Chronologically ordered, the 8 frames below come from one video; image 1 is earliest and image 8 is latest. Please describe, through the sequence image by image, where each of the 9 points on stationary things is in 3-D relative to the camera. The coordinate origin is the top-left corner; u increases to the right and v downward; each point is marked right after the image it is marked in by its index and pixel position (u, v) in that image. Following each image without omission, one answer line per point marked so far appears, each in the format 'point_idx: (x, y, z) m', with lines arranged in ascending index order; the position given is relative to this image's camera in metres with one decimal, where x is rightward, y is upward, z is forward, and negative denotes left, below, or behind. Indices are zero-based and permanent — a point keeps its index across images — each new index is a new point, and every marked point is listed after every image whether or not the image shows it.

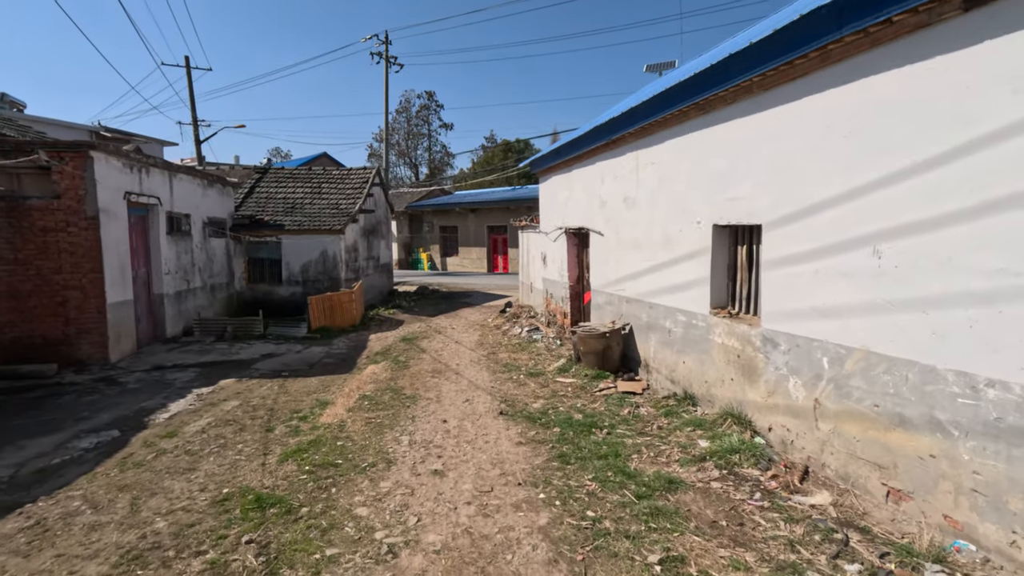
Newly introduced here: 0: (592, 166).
0: (+1.4, +2.1, +9.4) m
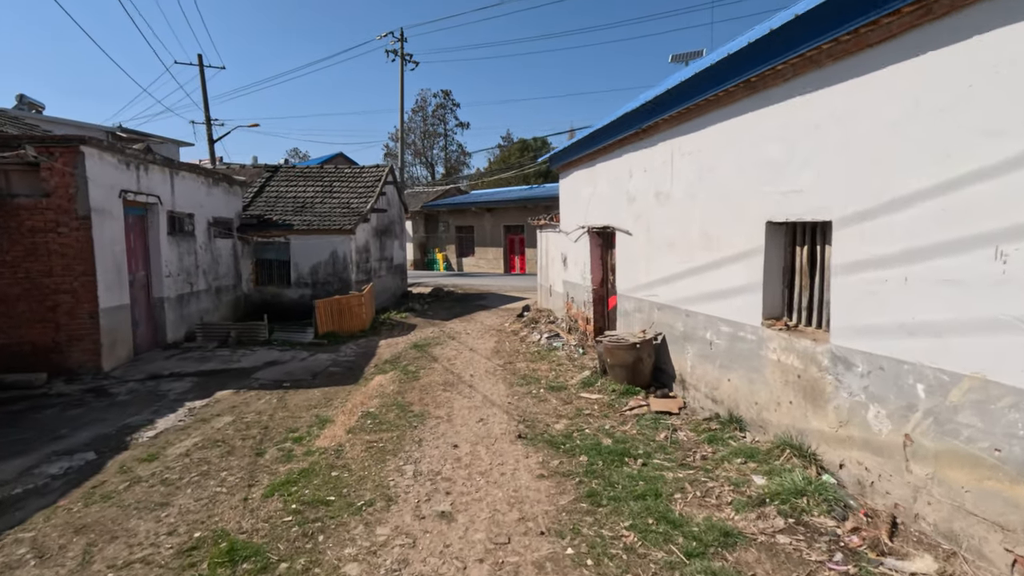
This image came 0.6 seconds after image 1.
0: (+1.7, +2.1, +8.5) m
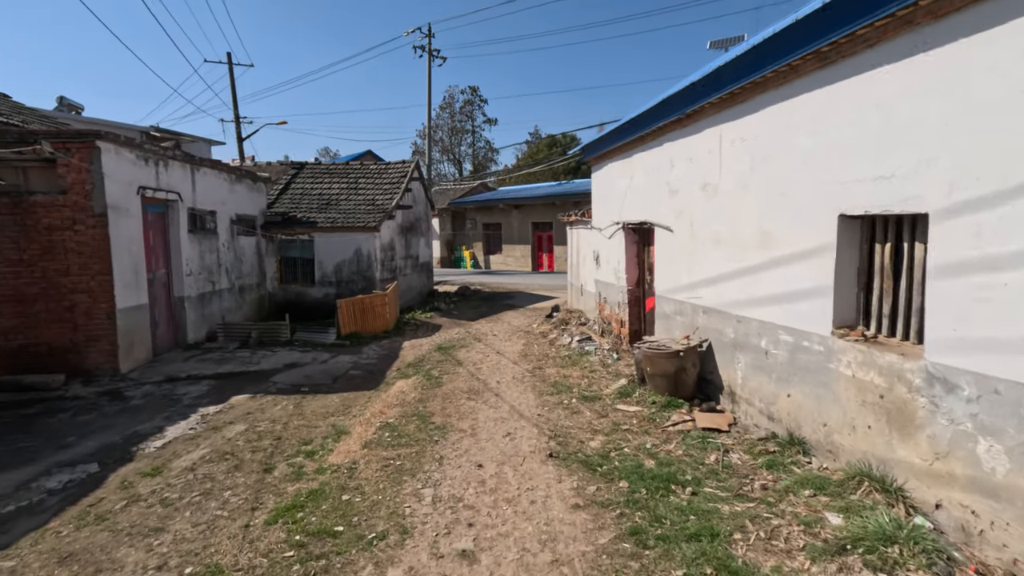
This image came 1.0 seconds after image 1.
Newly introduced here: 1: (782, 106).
0: (+2.1, +2.0, +7.9) m
1: (+2.6, +1.7, +5.1) m
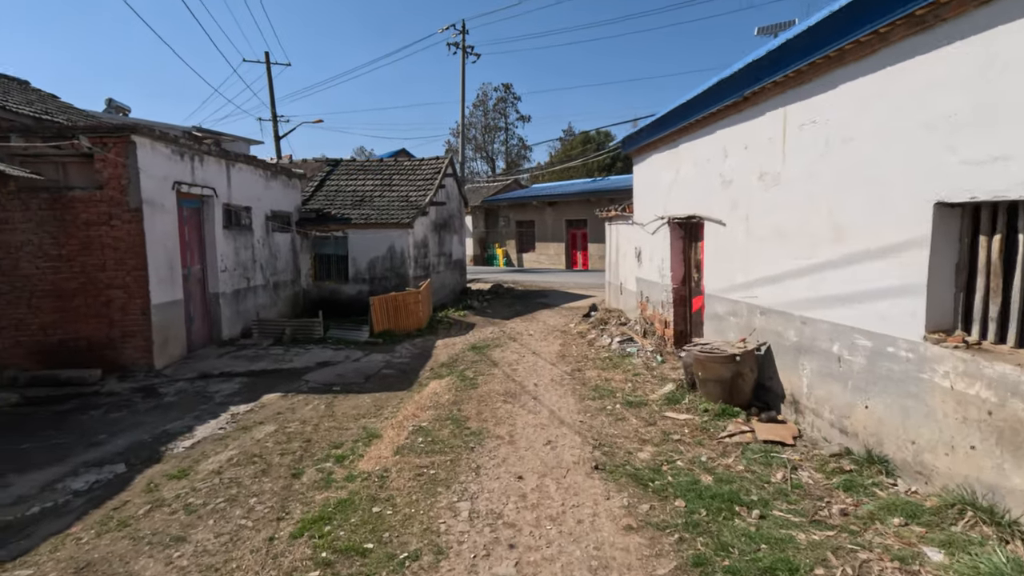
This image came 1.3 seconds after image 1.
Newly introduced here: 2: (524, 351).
0: (+2.7, +2.1, +7.3) m
1: (+3.0, +1.8, +4.5) m
2: (+0.2, -1.2, +9.7) m
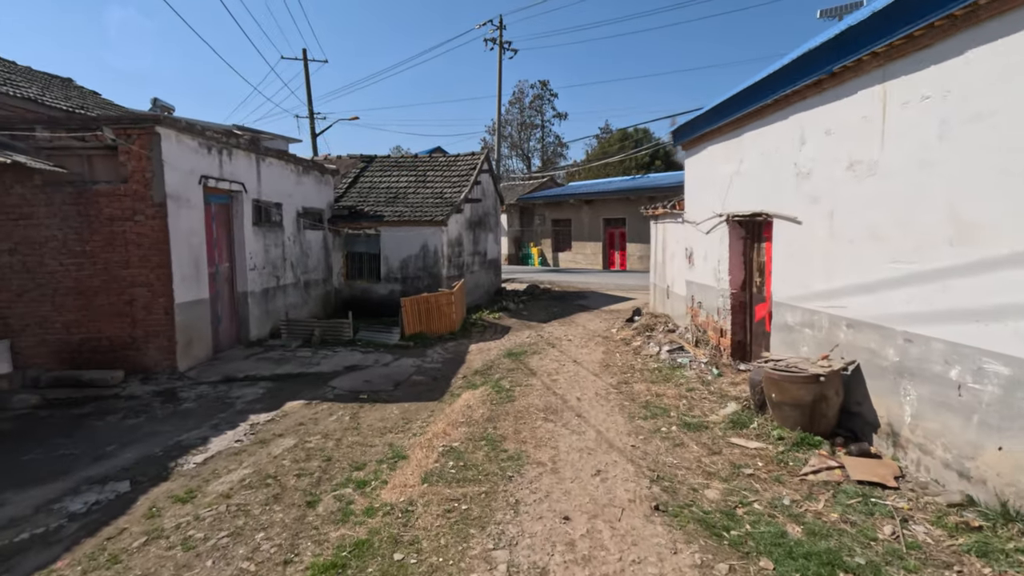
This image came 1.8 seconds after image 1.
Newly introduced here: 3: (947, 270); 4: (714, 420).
0: (+3.2, +2.0, +6.4) m
1: (+3.3, +1.7, +3.6) m
2: (+0.9, -1.2, +9.0) m
3: (+3.3, +0.1, +4.1) m
4: (+2.2, -1.5, +5.9) m
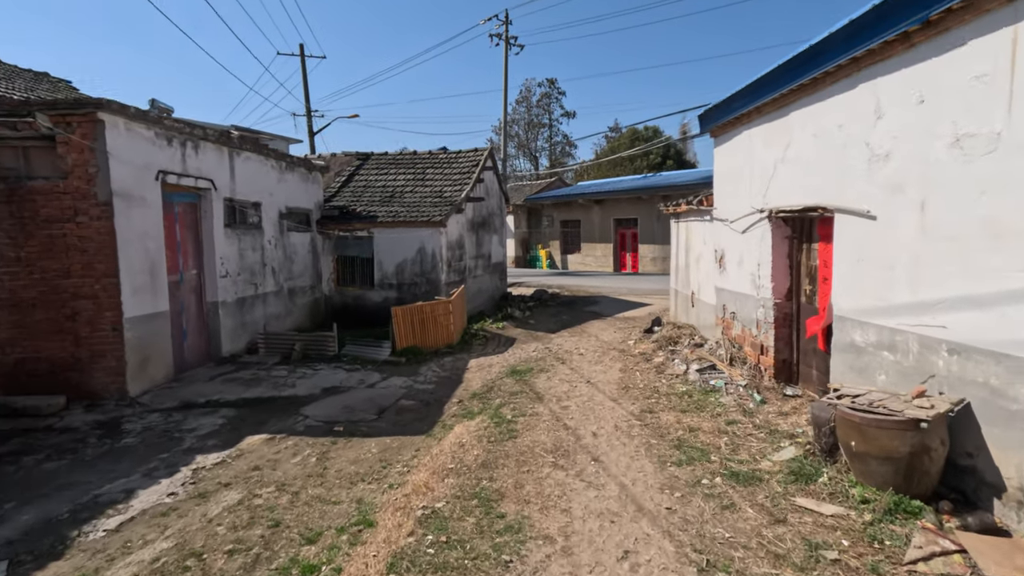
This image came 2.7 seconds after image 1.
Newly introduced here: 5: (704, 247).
0: (+3.2, +1.9, +5.2) m
1: (+3.3, +1.6, +2.4) m
2: (+0.9, -1.3, +7.8) m
3: (+3.3, 0.0, +2.9) m
4: (+2.2, -1.6, +4.7) m
5: (+3.3, +0.7, +9.1) m
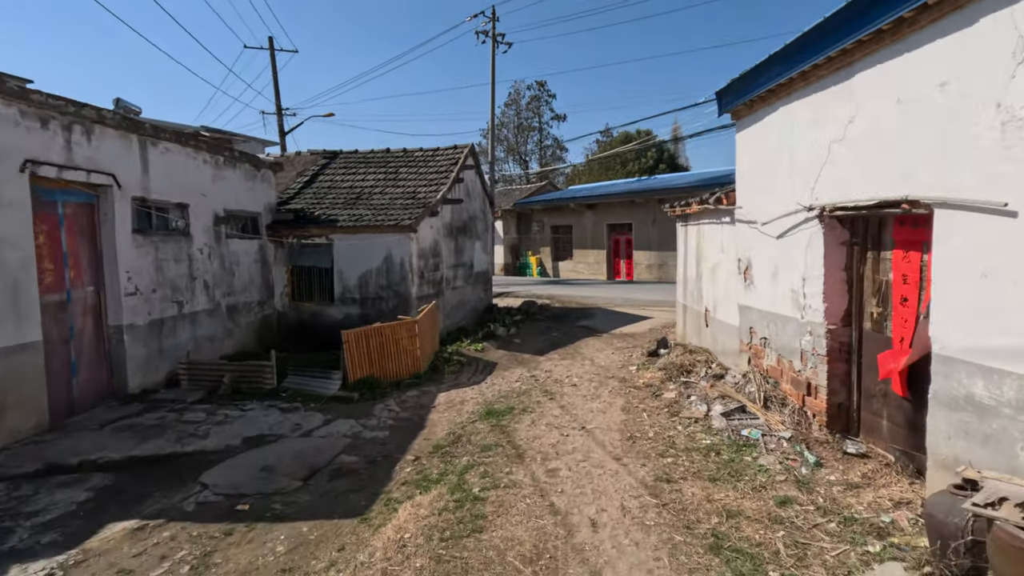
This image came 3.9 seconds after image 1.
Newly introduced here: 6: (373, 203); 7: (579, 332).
0: (+3.0, +1.7, +3.6) m
1: (+3.0, +1.4, +0.8) m
2: (+0.6, -1.6, +6.1) m
3: (+3.1, -0.1, +1.2) m
4: (+2.0, -1.8, +3.0) m
5: (+2.9, +0.5, +7.5) m
6: (-3.2, +1.9, +12.1) m
7: (+1.6, -1.0, +12.5) m
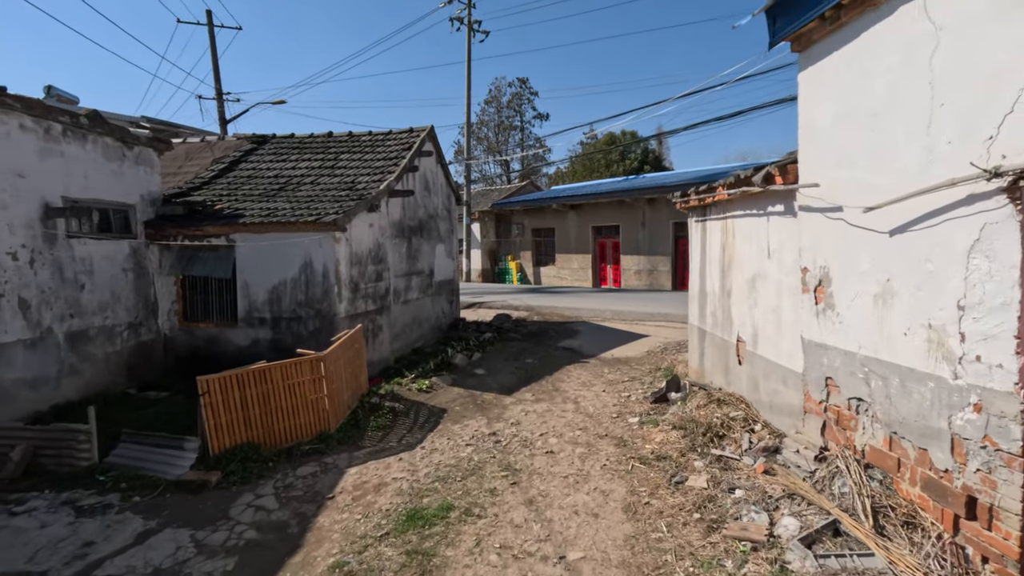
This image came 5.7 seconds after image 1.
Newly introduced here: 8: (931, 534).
0: (+2.5, +1.5, +1.1) m
1: (+2.7, +1.2, -1.7) m
2: (+0.1, -1.8, +3.6) m
3: (+2.7, -0.3, -1.2) m
4: (+1.6, -1.9, +0.5) m
5: (+2.4, +0.2, +5.0) m
6: (-3.8, +1.7, +9.5) m
7: (+0.9, -1.3, +10.0) m
8: (+2.4, -1.4, +3.1) m
